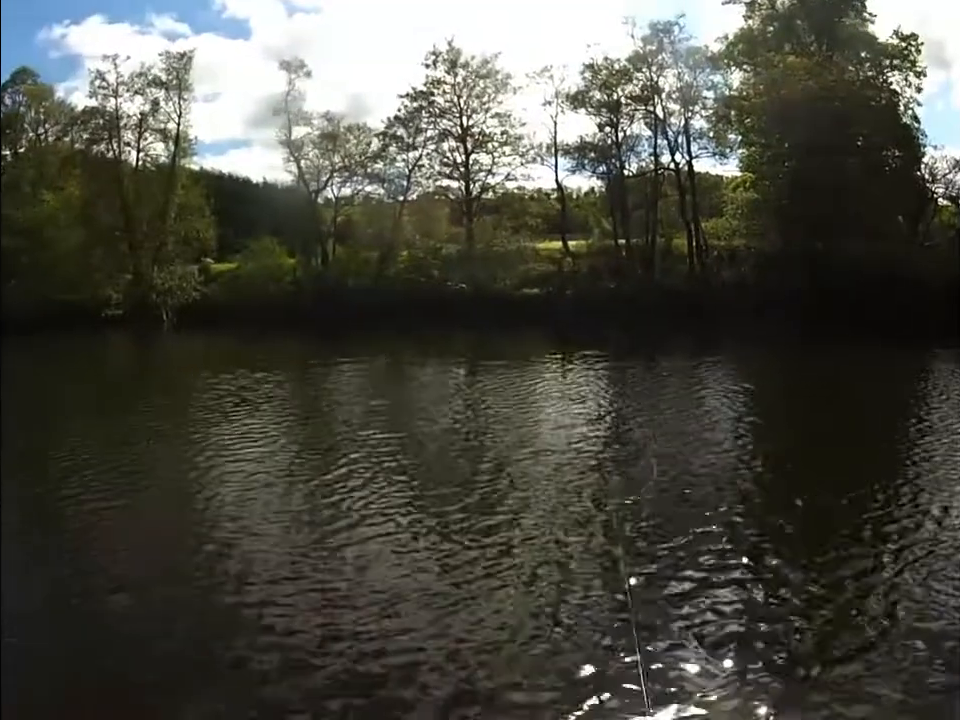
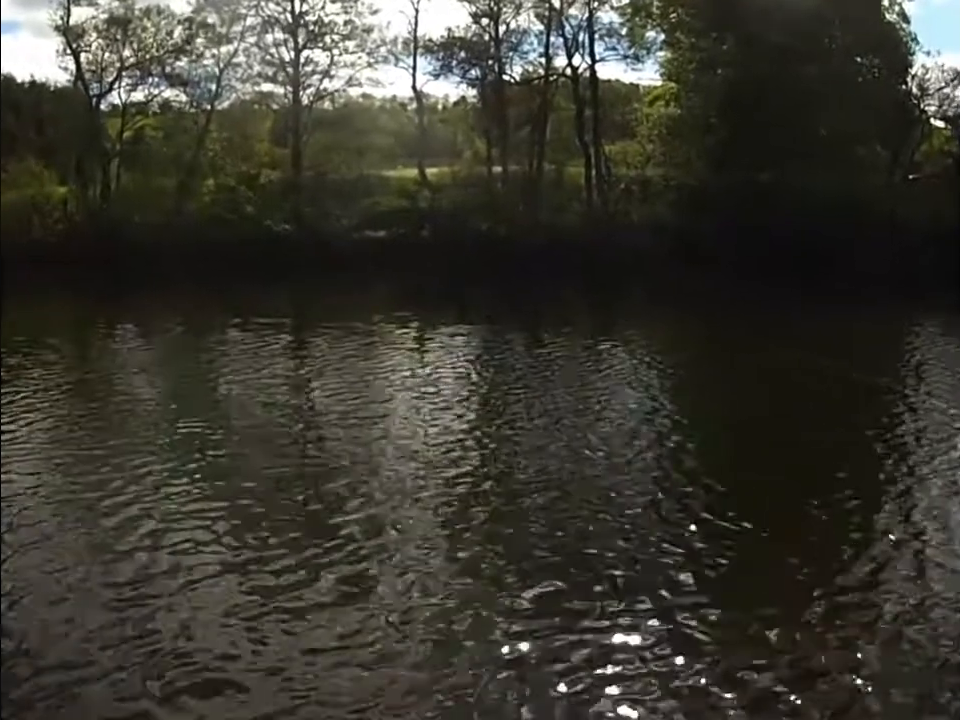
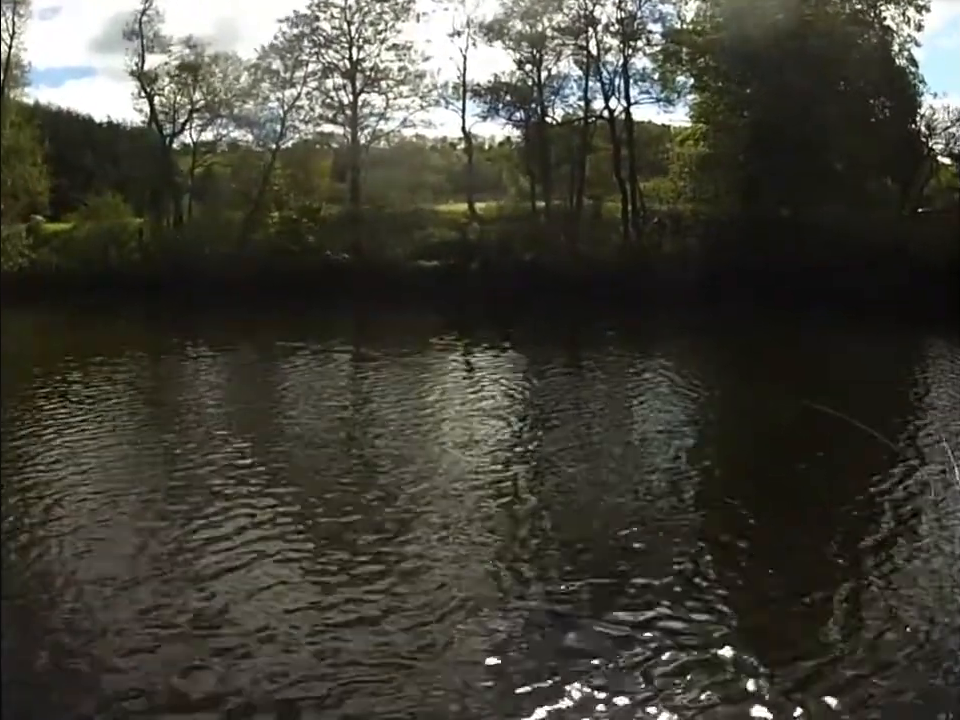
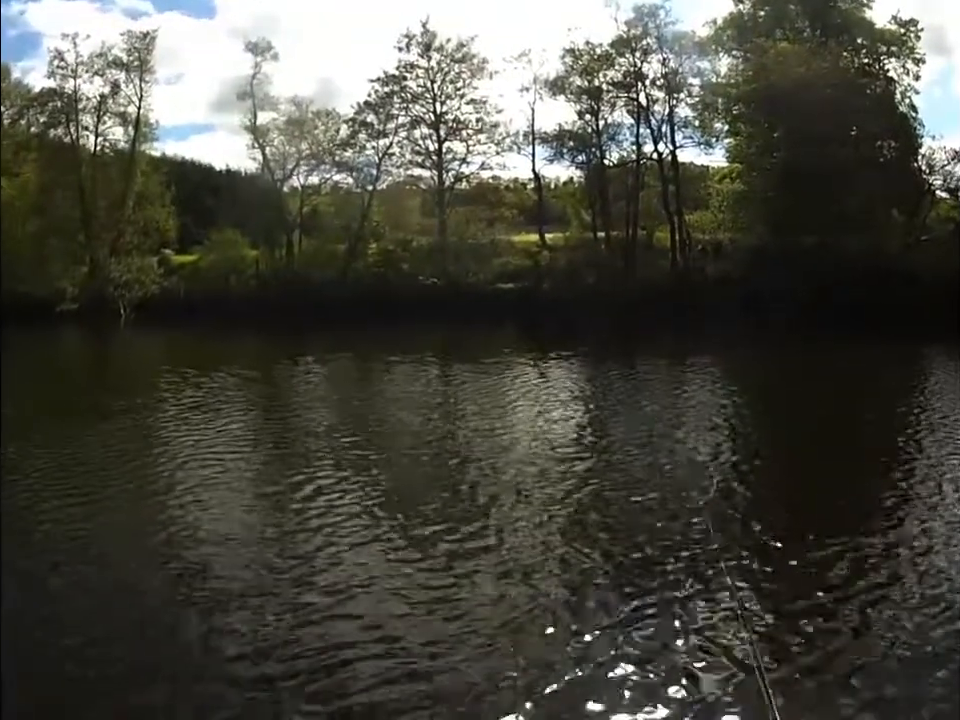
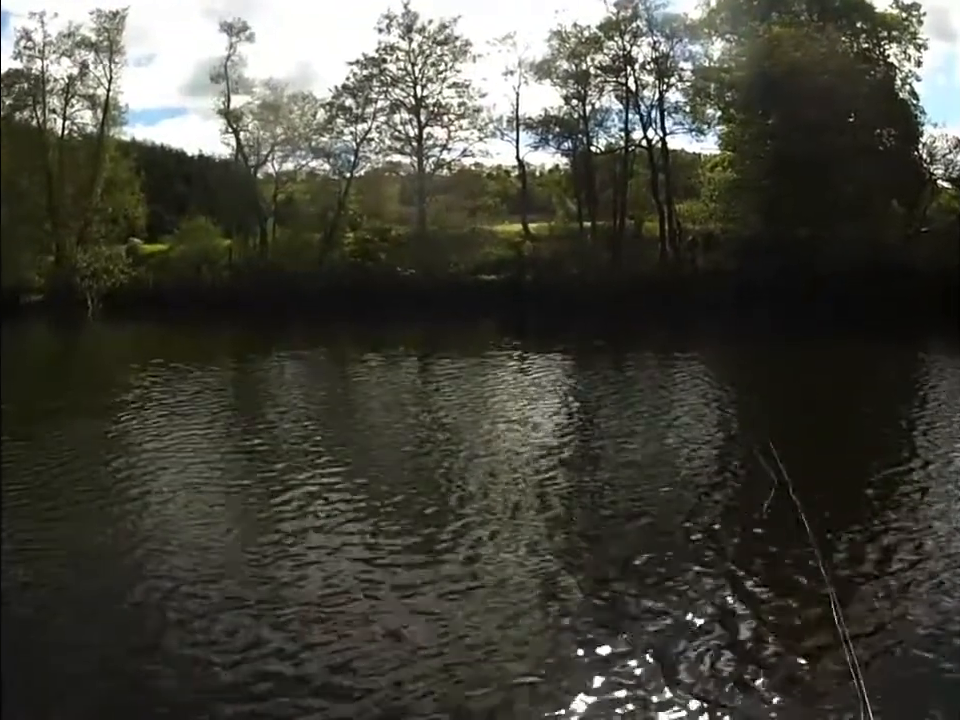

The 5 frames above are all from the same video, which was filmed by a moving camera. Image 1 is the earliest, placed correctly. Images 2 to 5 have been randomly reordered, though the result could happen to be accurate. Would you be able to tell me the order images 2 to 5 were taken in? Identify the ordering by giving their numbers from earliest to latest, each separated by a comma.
4, 5, 3, 2
